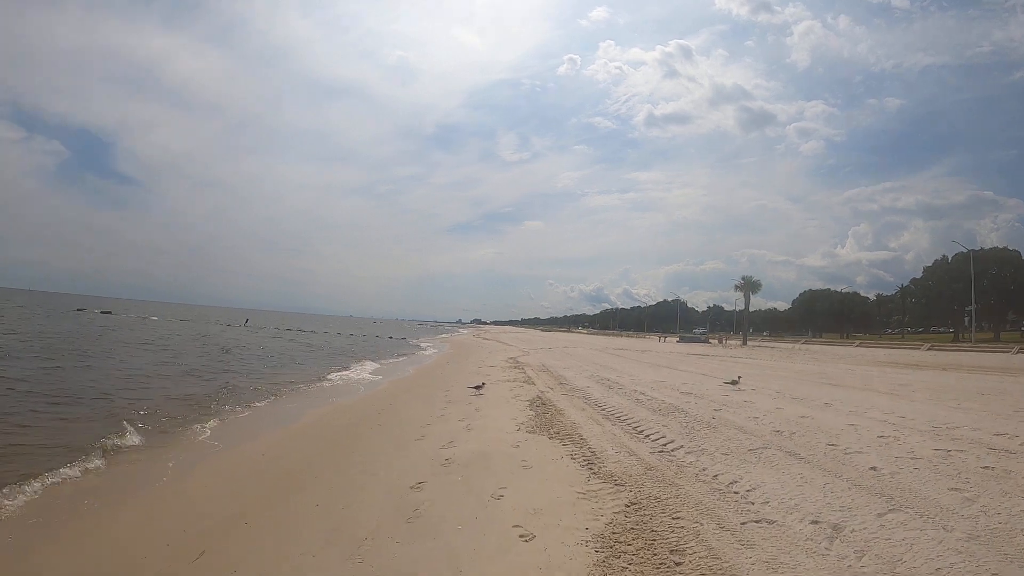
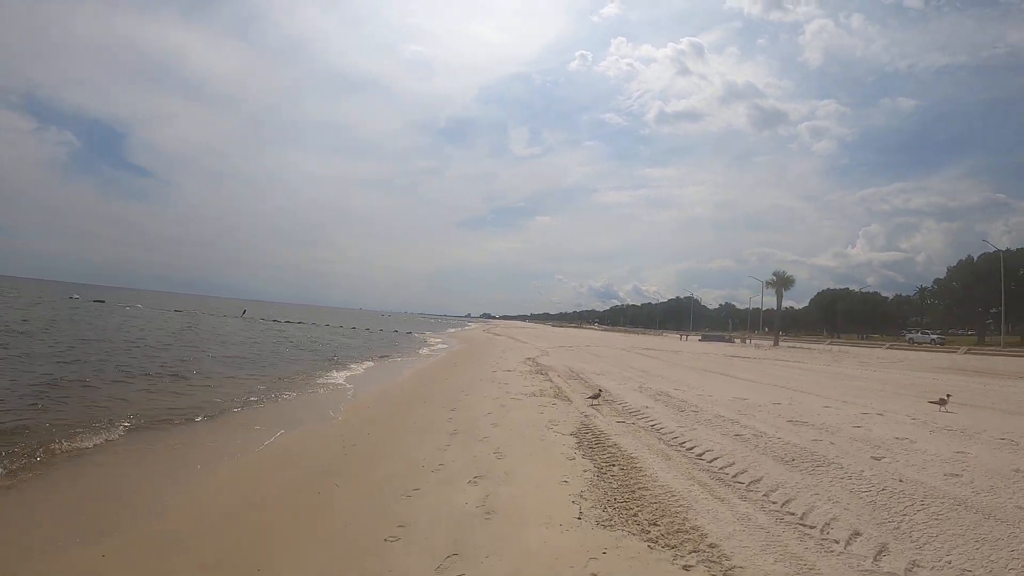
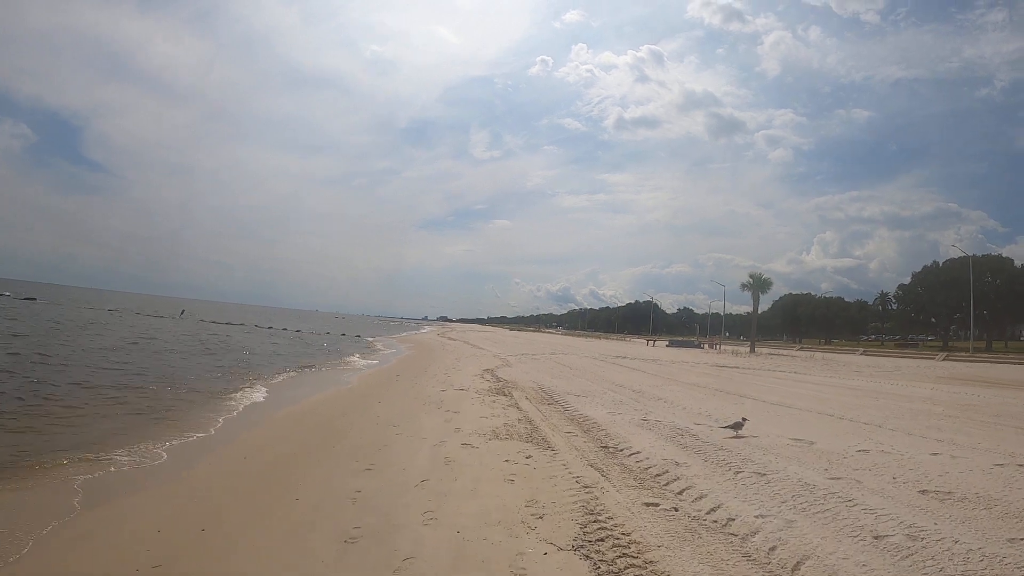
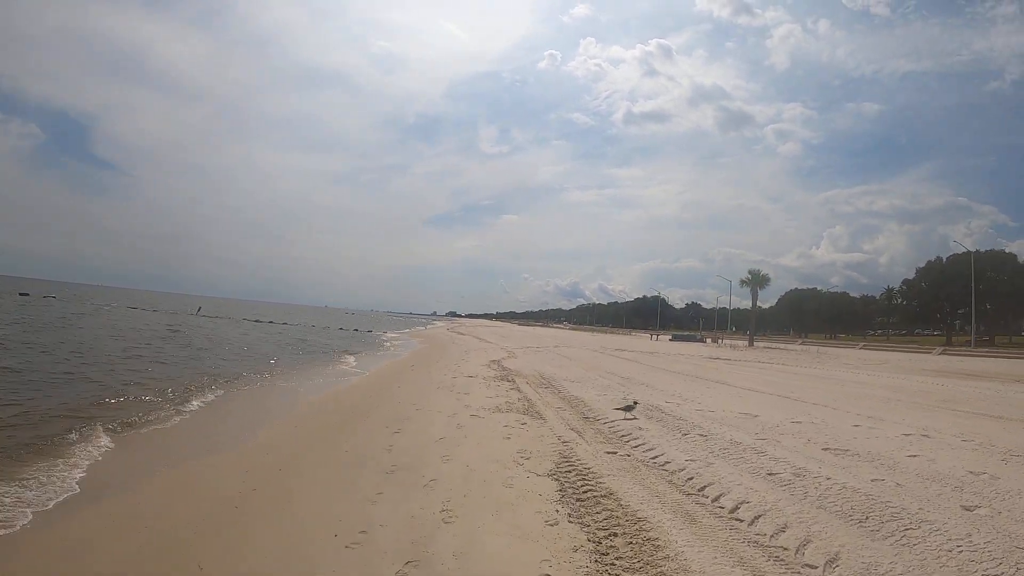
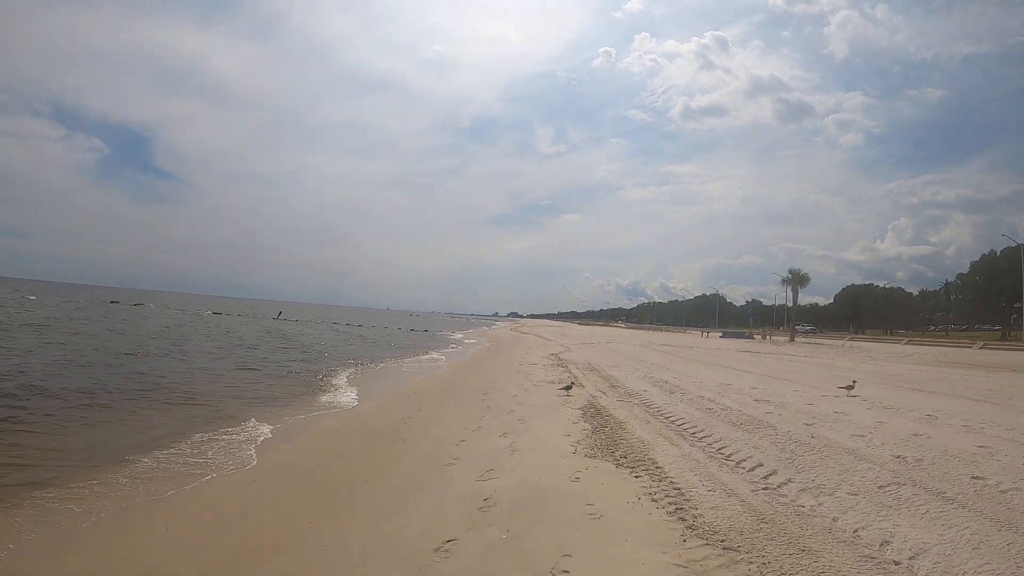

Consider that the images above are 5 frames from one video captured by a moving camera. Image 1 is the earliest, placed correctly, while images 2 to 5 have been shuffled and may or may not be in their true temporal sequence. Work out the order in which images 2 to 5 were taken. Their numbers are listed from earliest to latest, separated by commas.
5, 2, 4, 3
